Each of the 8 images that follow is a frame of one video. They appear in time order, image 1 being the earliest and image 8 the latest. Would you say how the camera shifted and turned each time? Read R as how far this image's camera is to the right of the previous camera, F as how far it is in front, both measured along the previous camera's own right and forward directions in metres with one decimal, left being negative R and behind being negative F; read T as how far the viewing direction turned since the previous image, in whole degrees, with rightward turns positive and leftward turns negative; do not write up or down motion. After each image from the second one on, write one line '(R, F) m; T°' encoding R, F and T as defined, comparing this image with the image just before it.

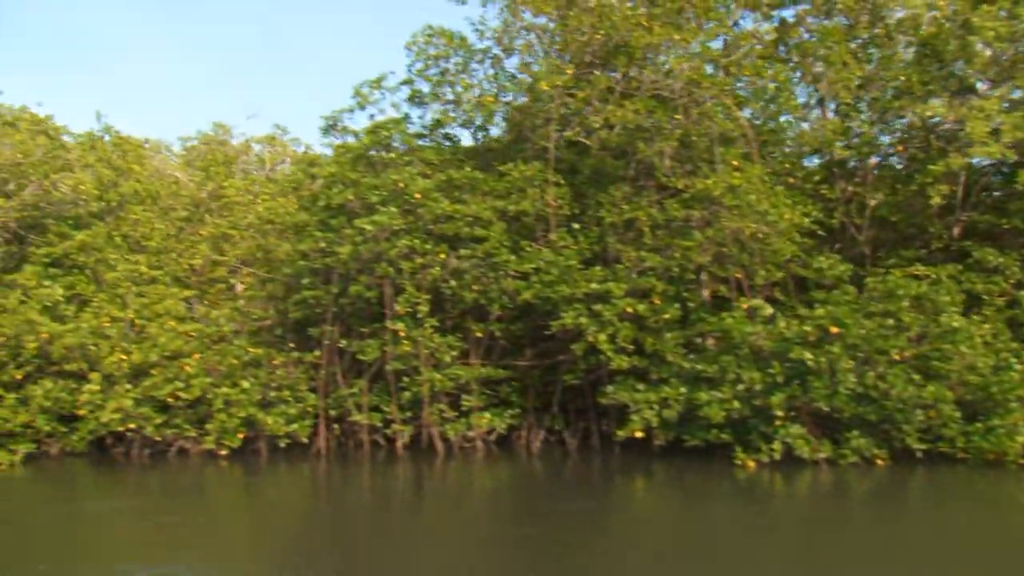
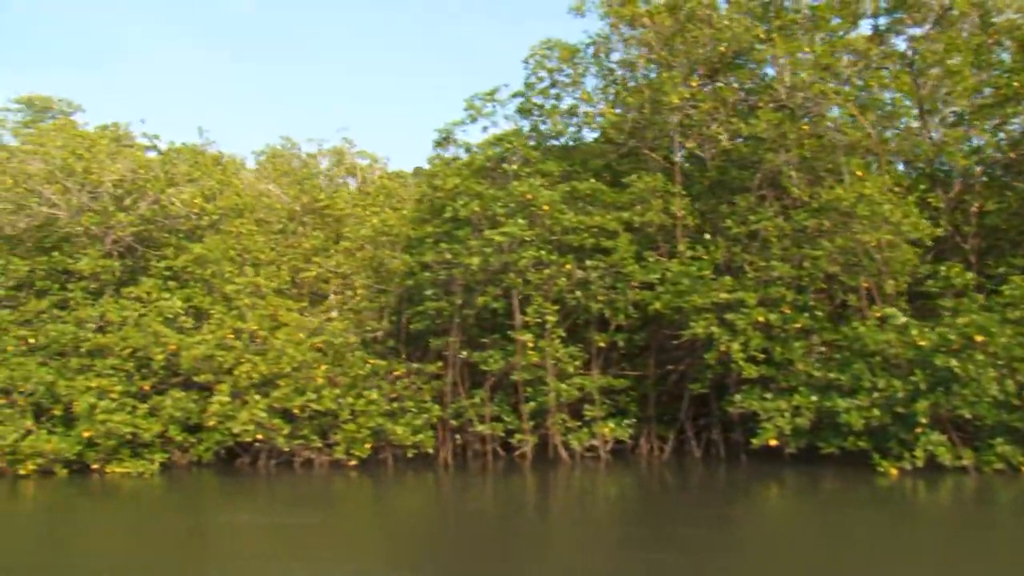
(-0.8, -0.1) m; -1°
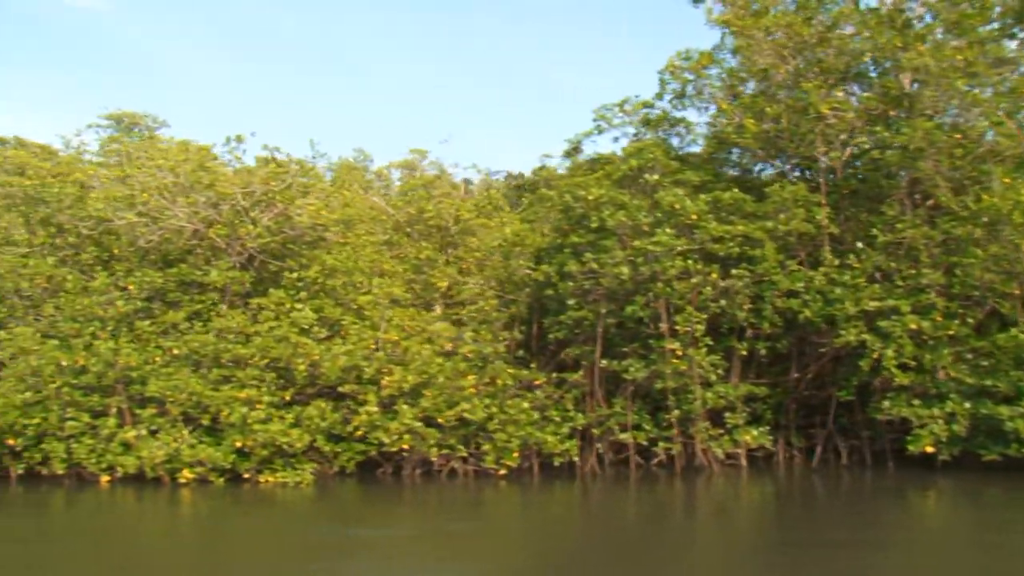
(-1.0, -0.1) m; -1°
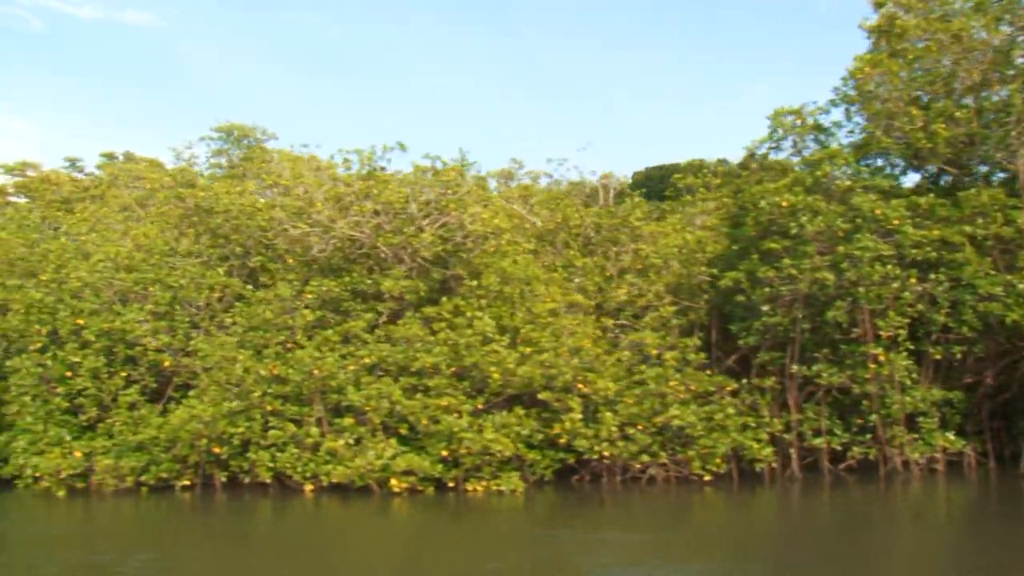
(-1.5, -0.1) m; -1°
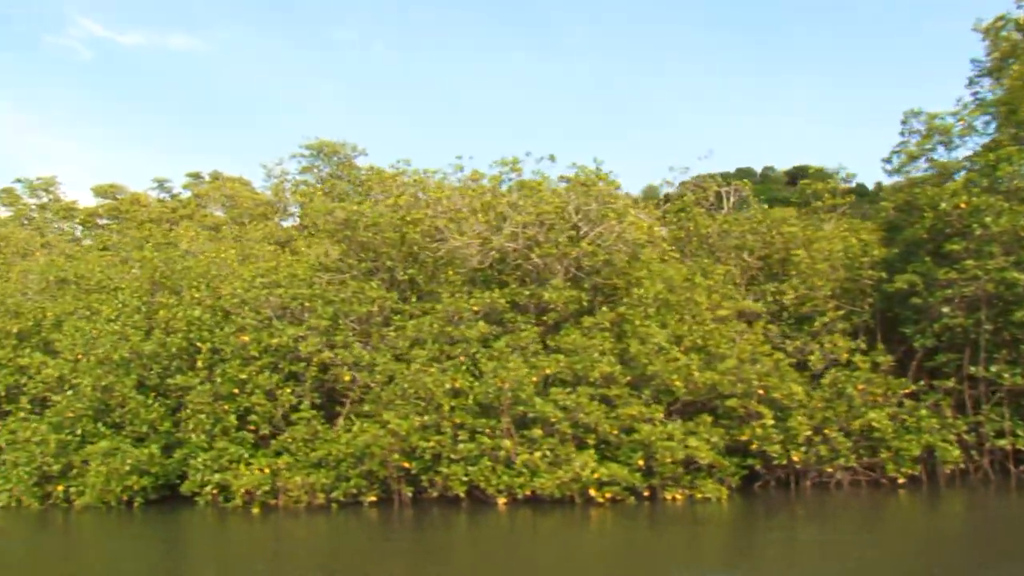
(-1.5, 0.0) m; 0°
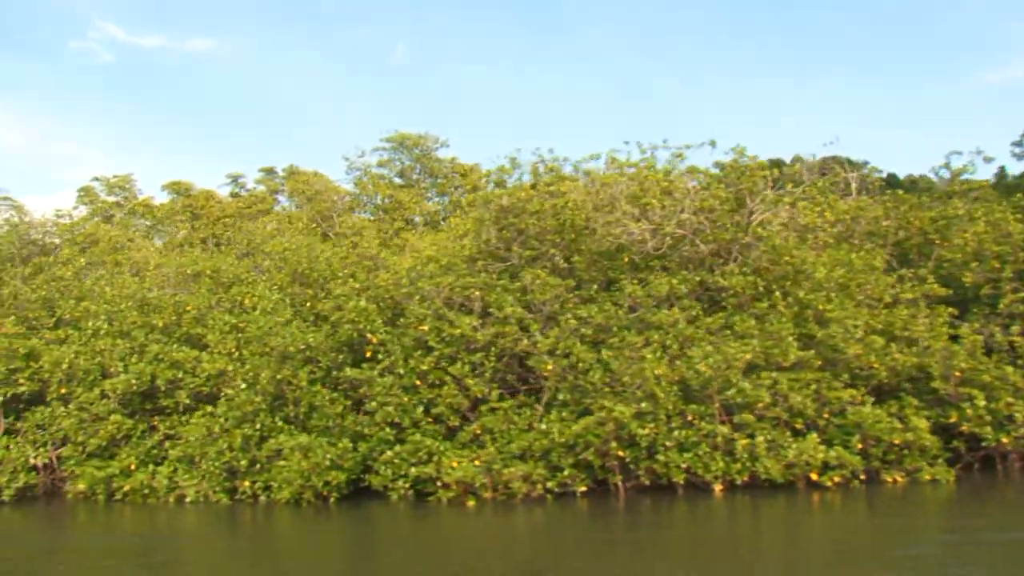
(-2.0, +0.2) m; +1°
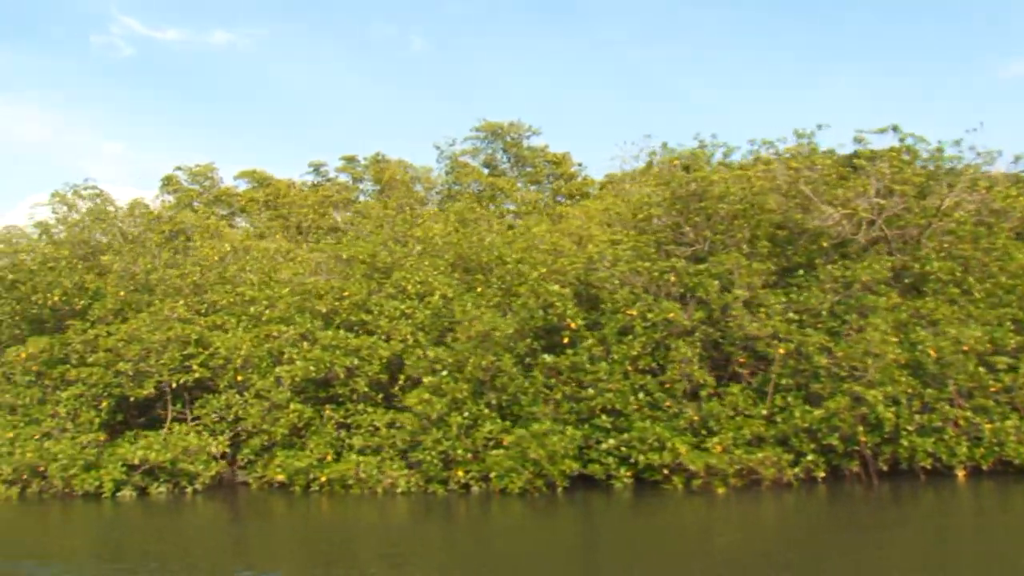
(-2.2, +0.3) m; +2°
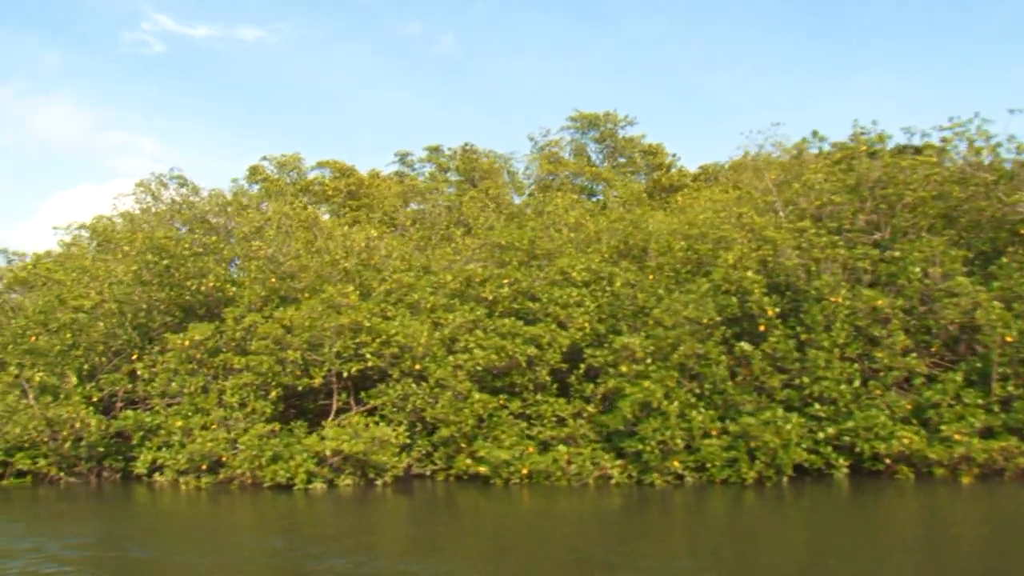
(-2.0, +0.4) m; +1°
